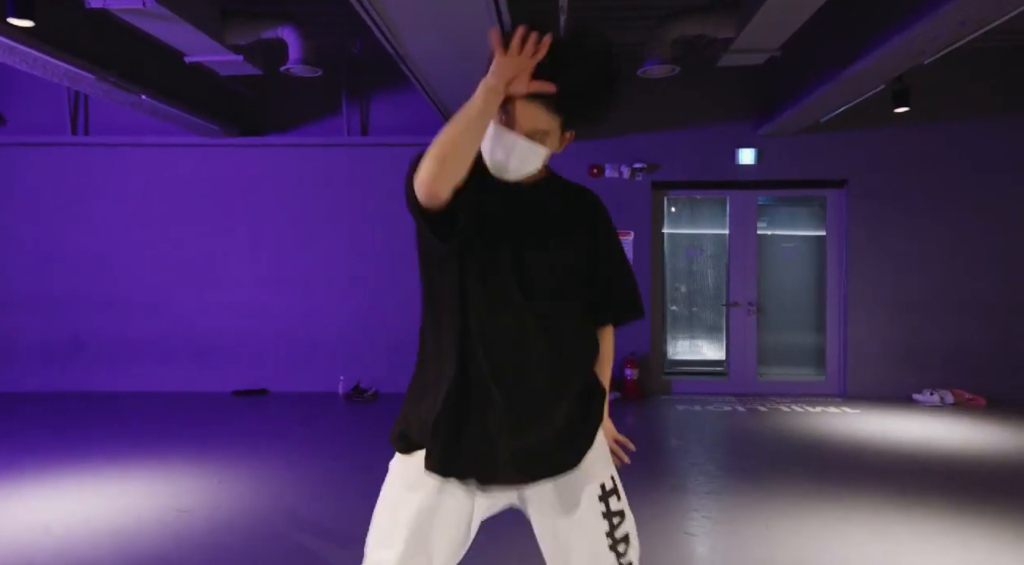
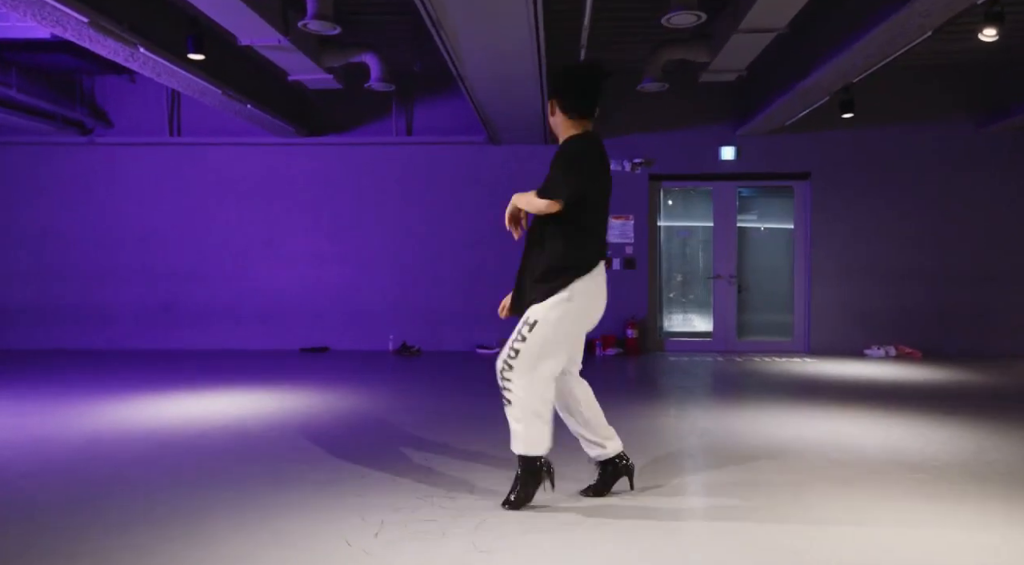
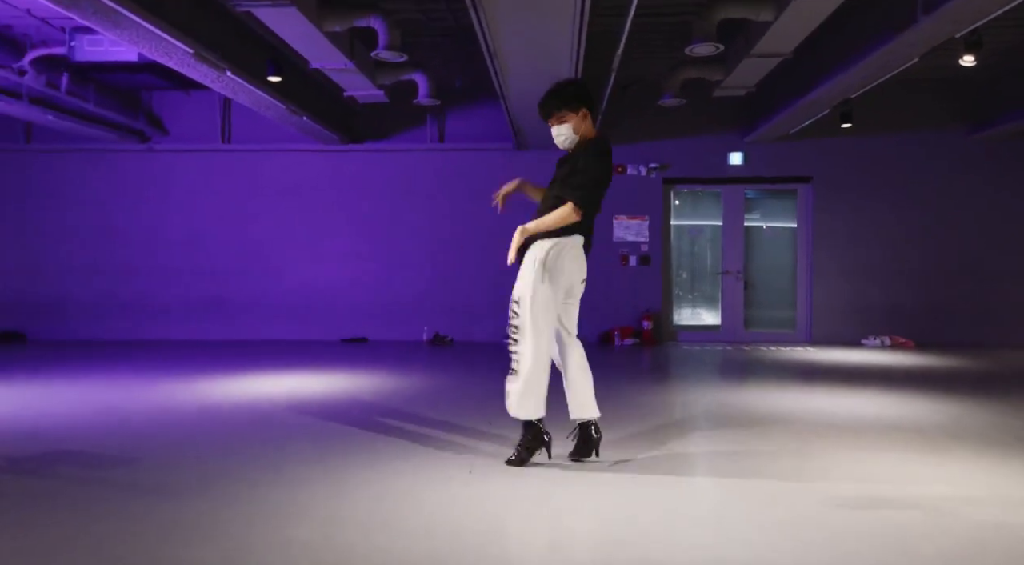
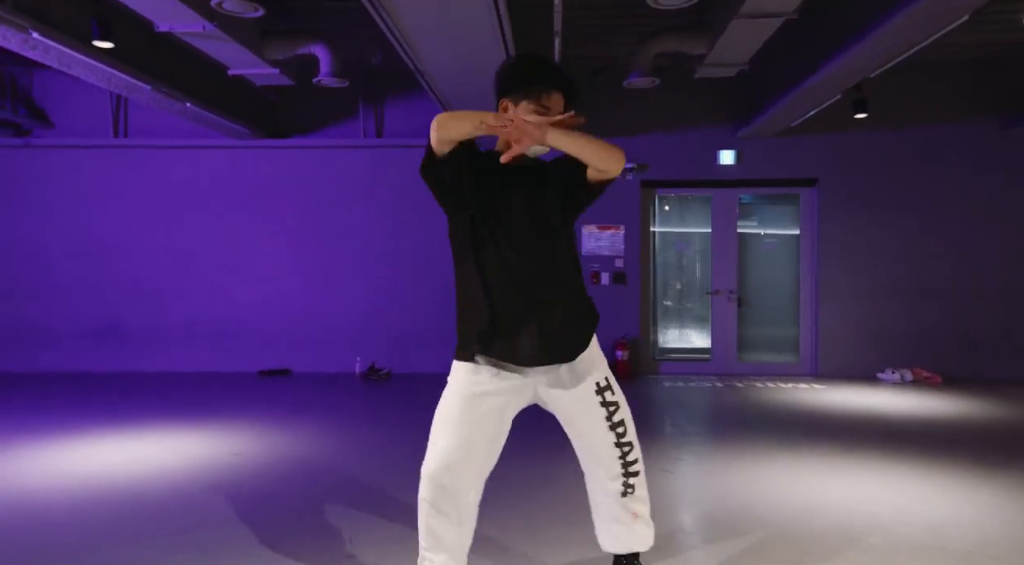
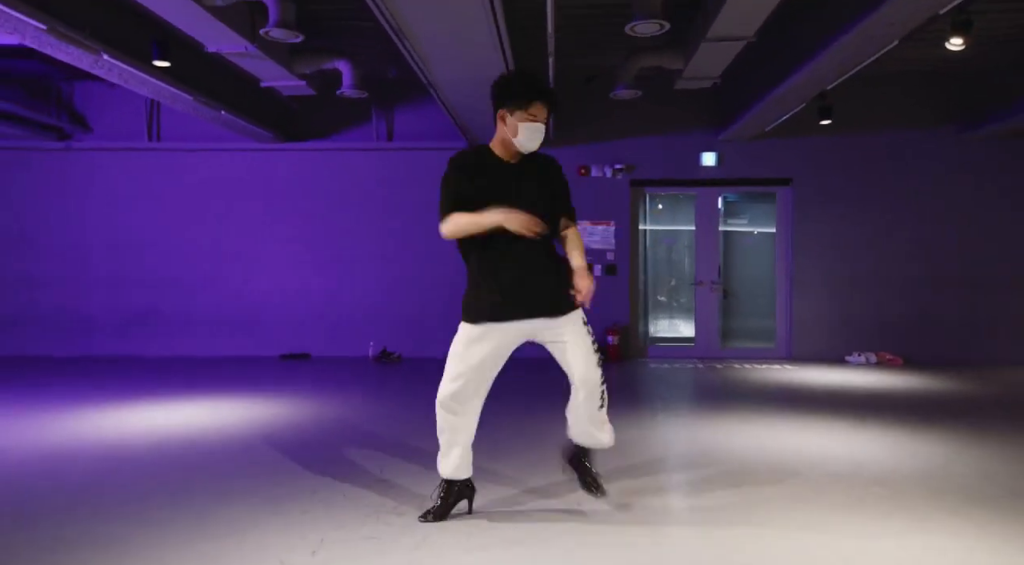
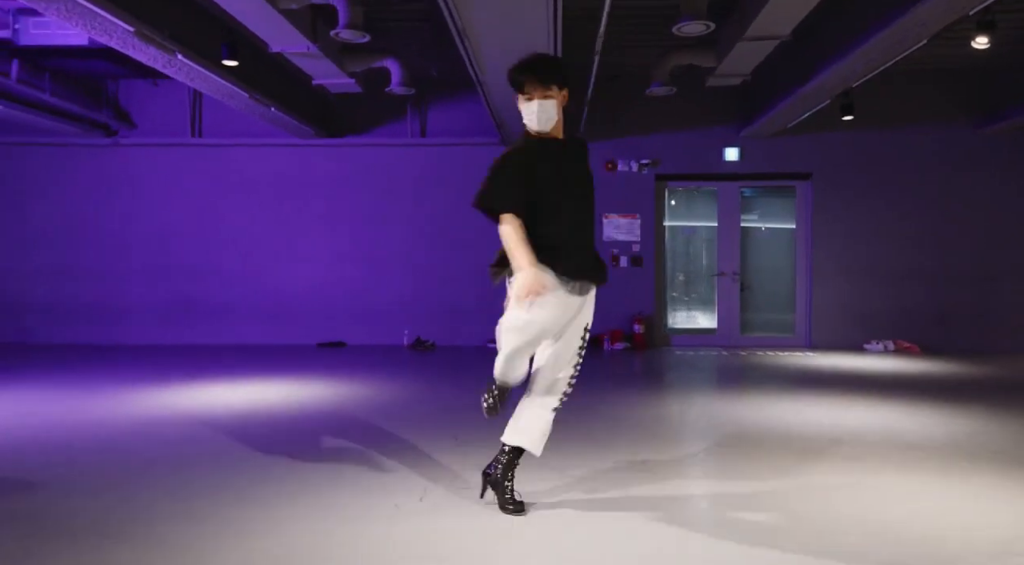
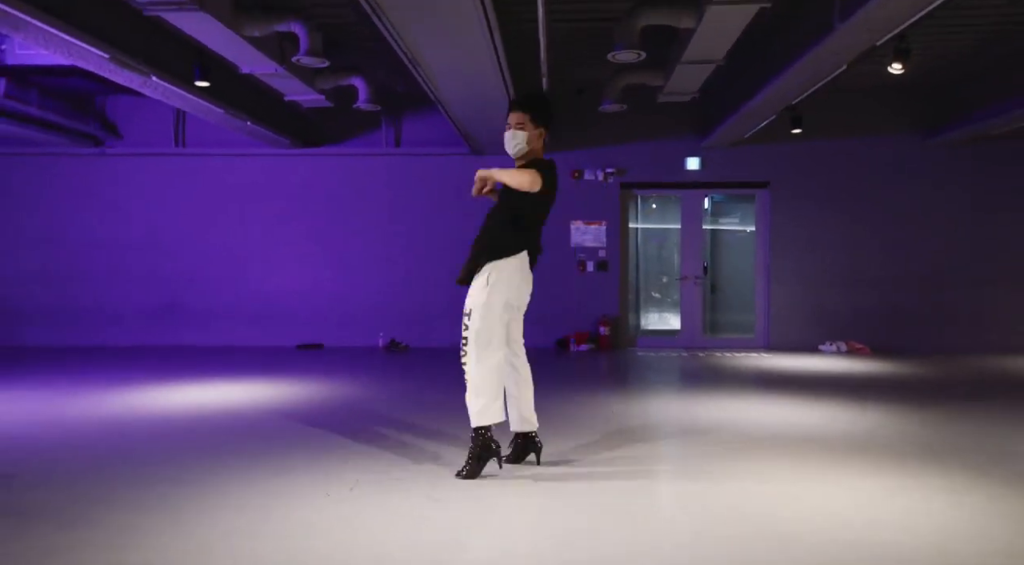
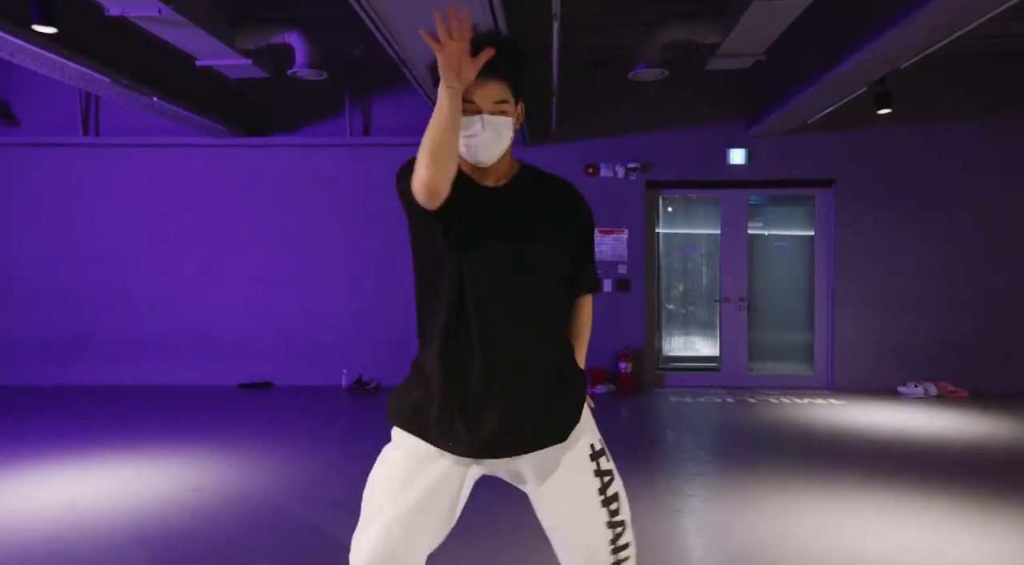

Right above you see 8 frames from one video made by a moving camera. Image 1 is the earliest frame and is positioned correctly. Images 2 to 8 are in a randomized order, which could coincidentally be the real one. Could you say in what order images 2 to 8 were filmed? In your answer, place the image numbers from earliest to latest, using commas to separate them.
8, 4, 5, 7, 2, 6, 3
